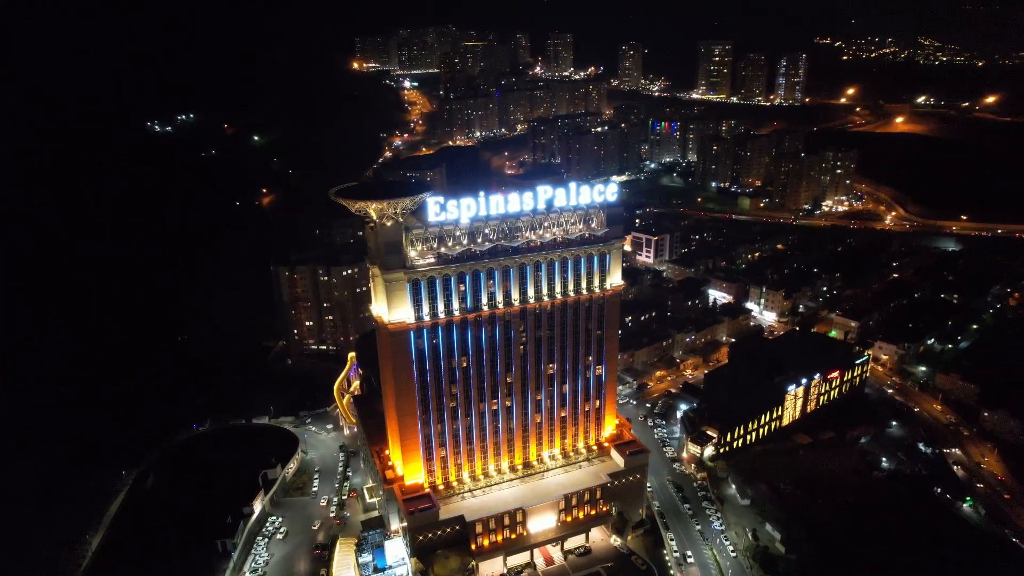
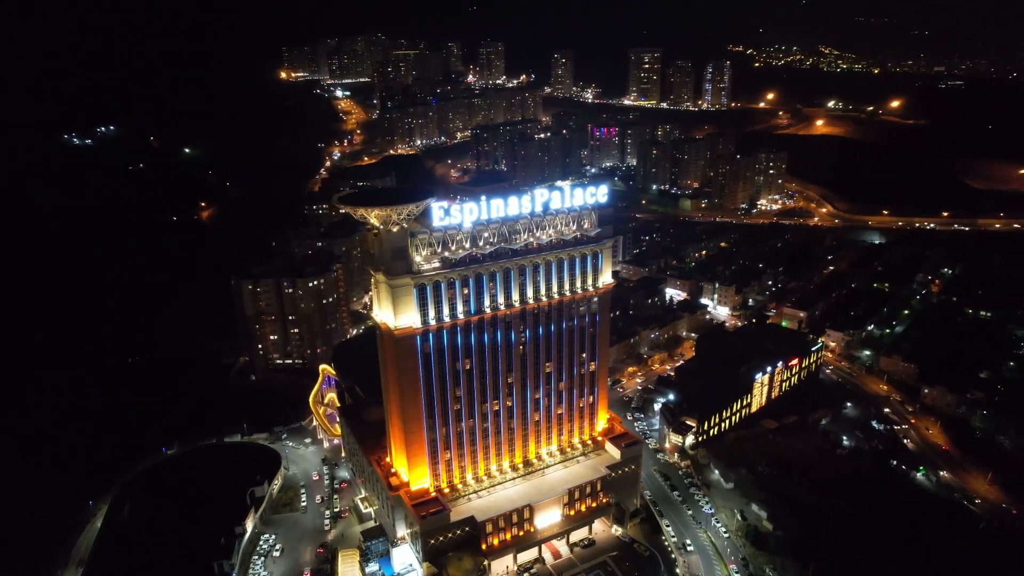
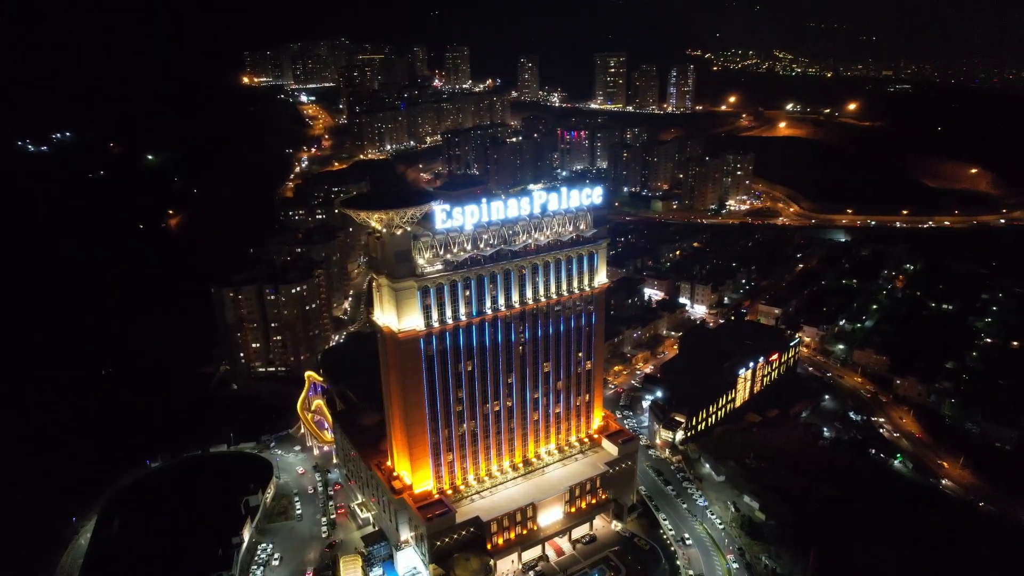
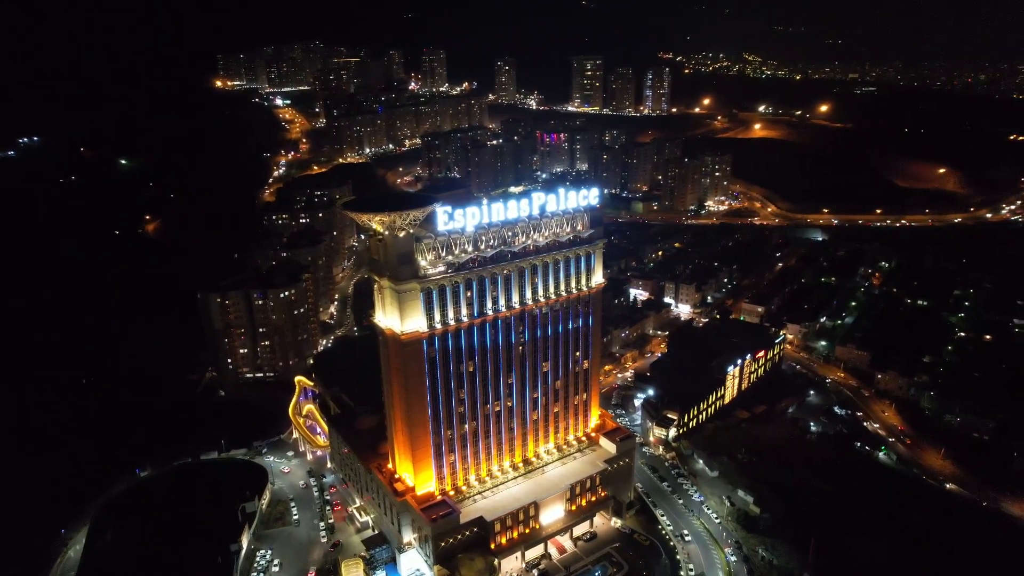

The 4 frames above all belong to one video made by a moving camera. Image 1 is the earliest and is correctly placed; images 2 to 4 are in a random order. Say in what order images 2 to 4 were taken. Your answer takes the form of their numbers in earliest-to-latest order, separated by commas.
2, 3, 4
